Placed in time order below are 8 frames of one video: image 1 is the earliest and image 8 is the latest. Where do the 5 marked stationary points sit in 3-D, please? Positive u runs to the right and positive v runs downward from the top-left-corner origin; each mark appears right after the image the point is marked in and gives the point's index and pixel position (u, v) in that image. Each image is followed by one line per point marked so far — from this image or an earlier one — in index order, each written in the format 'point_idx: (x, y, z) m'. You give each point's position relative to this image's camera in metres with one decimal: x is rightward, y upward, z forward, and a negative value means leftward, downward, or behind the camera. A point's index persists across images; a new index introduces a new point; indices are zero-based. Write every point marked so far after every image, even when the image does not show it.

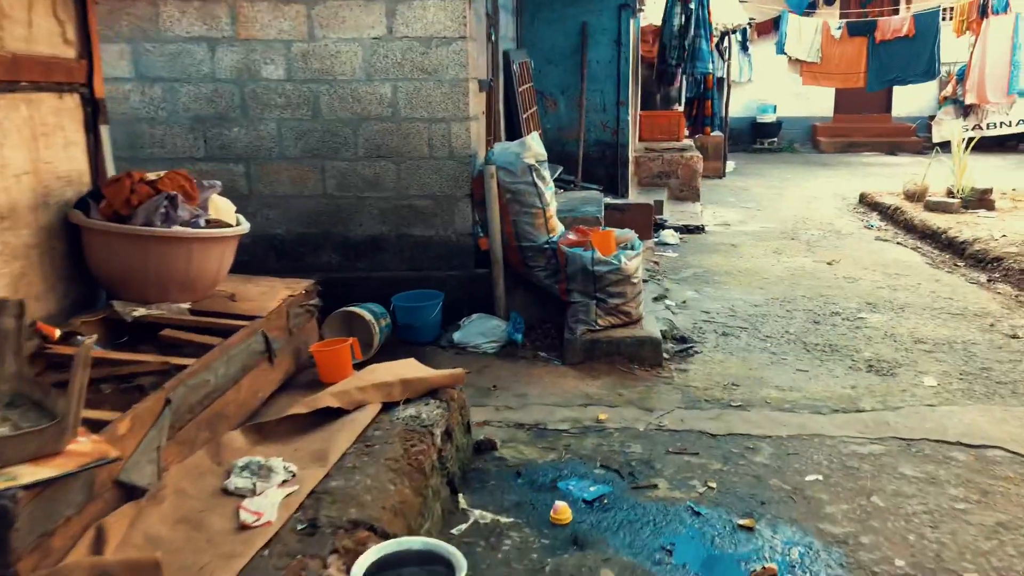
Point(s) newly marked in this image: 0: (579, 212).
0: (+0.5, +0.5, +5.9) m
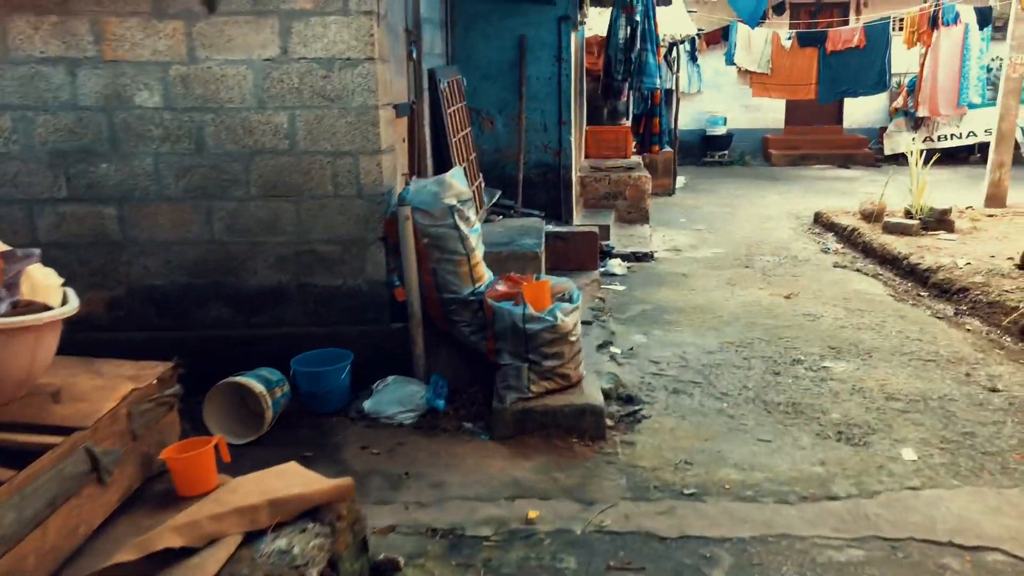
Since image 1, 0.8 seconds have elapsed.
0: (0.0, +0.3, +5.3) m
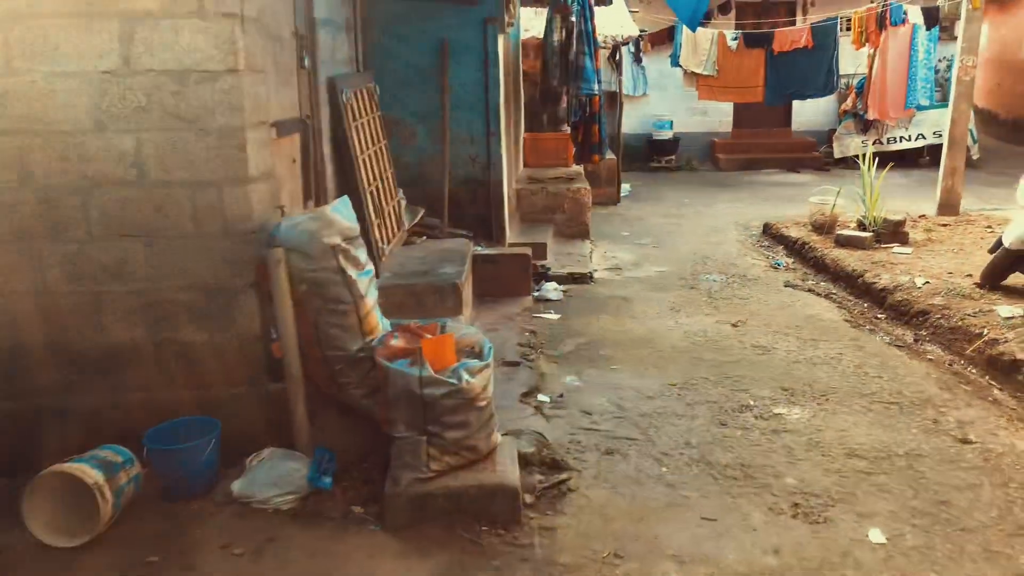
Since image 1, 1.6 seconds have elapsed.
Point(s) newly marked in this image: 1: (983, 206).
0: (-0.4, +0.1, +4.7) m
1: (+5.1, +0.9, +9.3) m
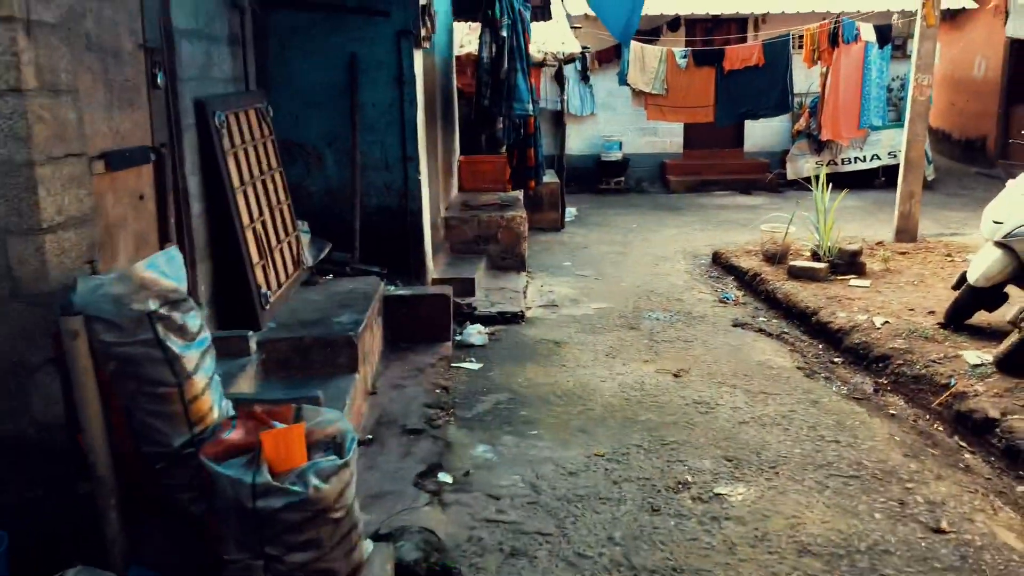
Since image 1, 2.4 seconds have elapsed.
0: (-0.9, -0.2, +4.1) m
1: (+4.5, +0.6, +8.9) m
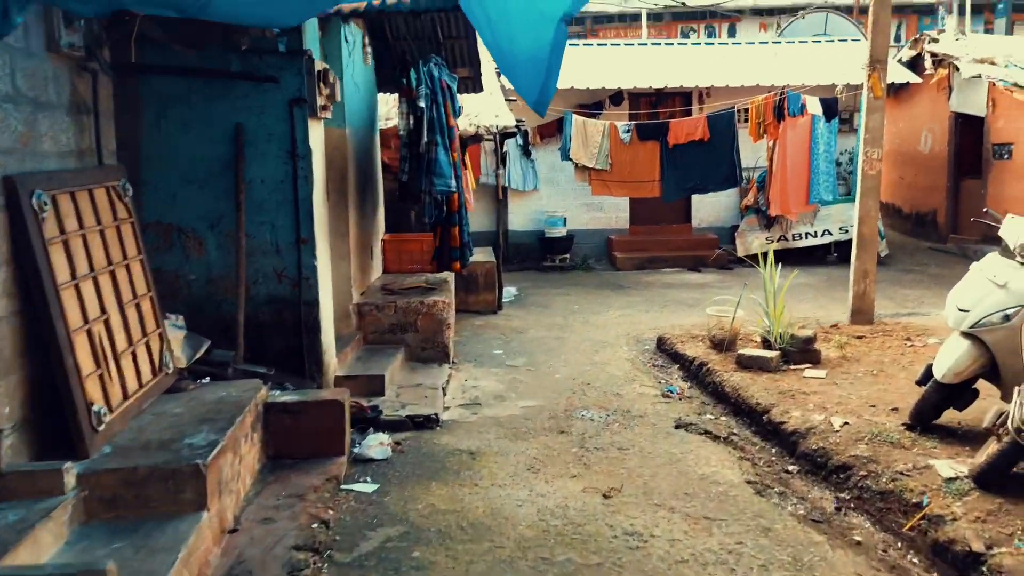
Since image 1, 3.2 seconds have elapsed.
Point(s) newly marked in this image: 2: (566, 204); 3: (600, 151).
0: (-1.3, -0.6, +3.3) m
1: (+3.8, -0.2, +8.5) m
2: (+0.7, +1.1, +11.6) m
3: (+1.1, +1.7, +10.8) m
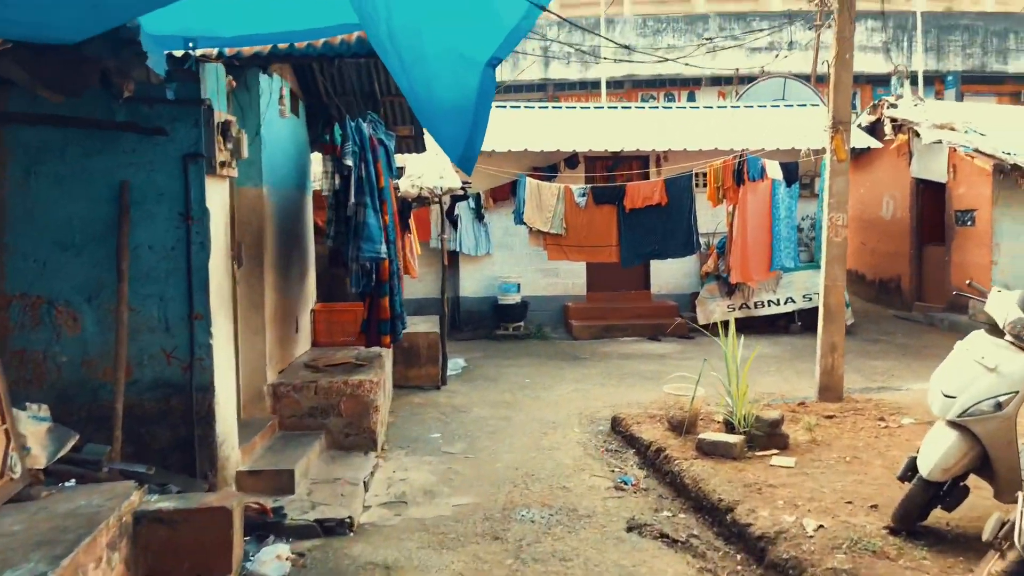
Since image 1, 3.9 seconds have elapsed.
0: (-1.6, -0.9, +2.6) m
1: (+3.3, -0.9, +8.0) m
2: (+0.1, +0.2, +11.1) m
3: (+0.5, +0.9, +10.3) m
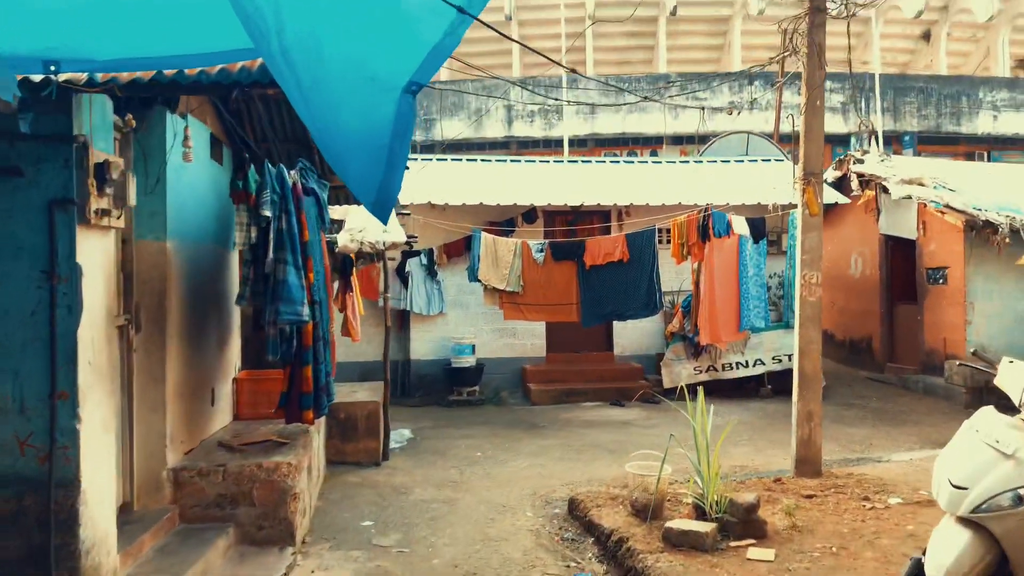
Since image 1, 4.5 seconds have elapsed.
0: (-1.8, -1.1, +1.9) m
1: (+2.9, -1.4, +7.4) m
2: (-0.4, -0.5, +10.4) m
3: (0.0, +0.2, +9.7) m
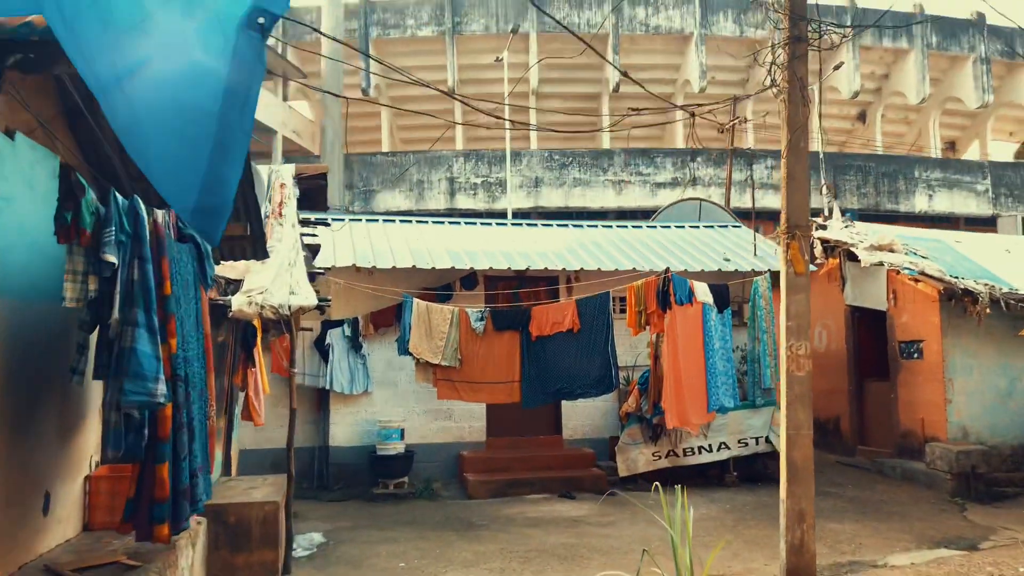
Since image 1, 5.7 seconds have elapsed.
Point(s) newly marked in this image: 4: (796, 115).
0: (-2.0, -1.1, +0.5) m
1: (+2.4, -2.0, +6.3) m
2: (-1.1, -1.3, +9.2) m
3: (-0.7, -0.6, +8.6) m
4: (+1.8, +1.1, +5.4) m
